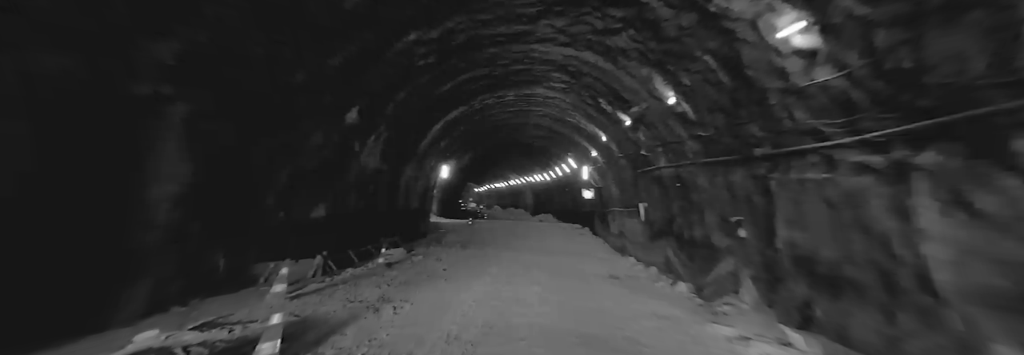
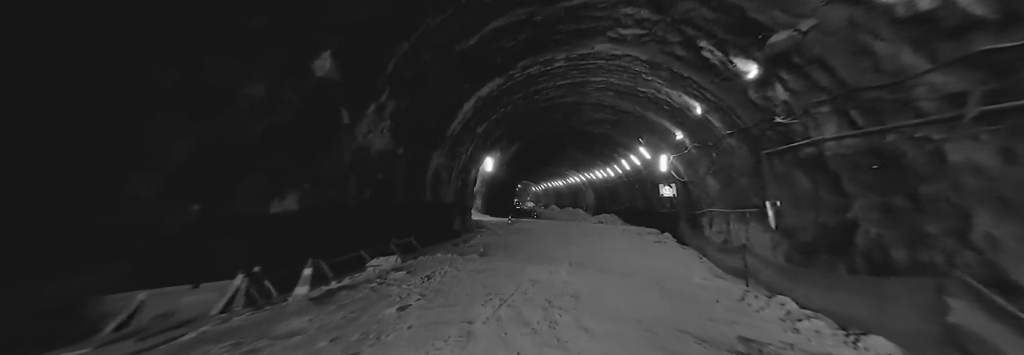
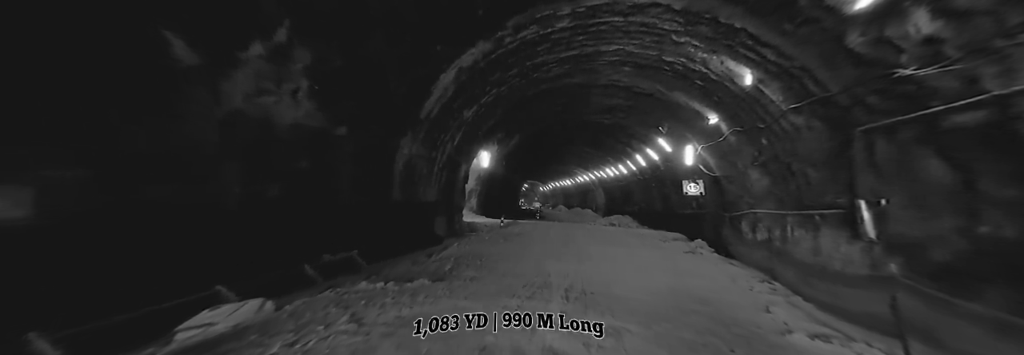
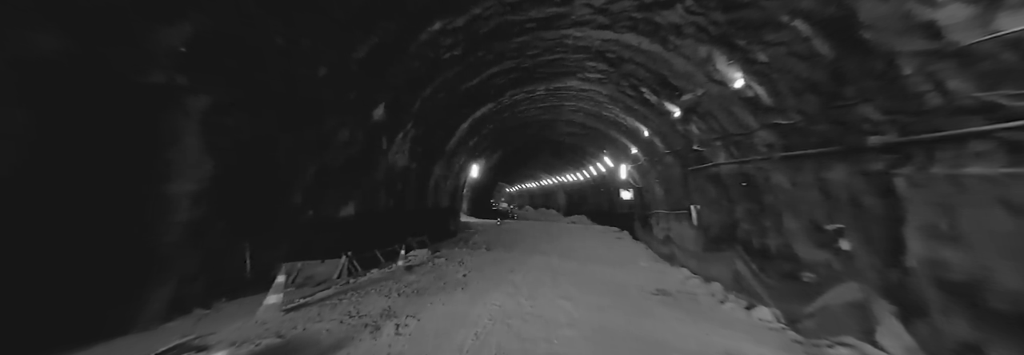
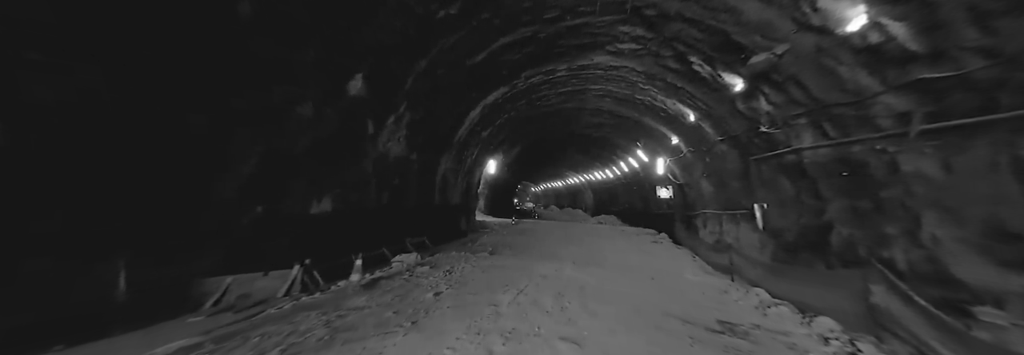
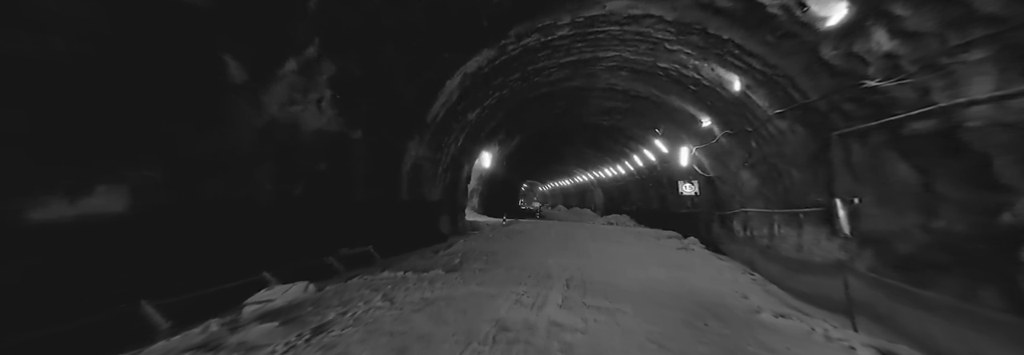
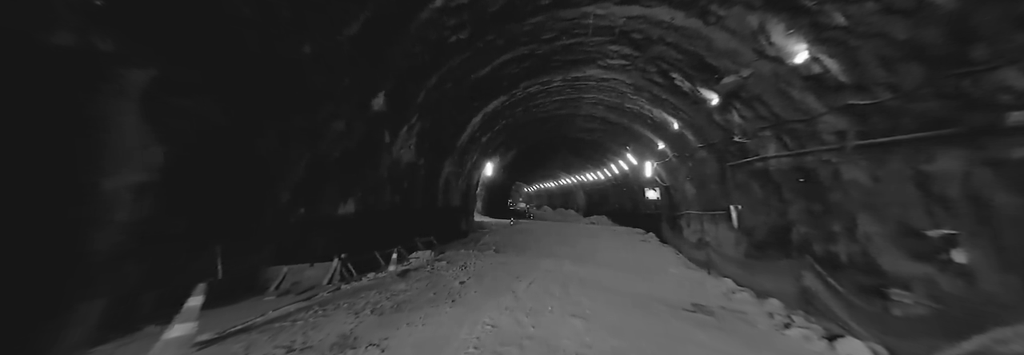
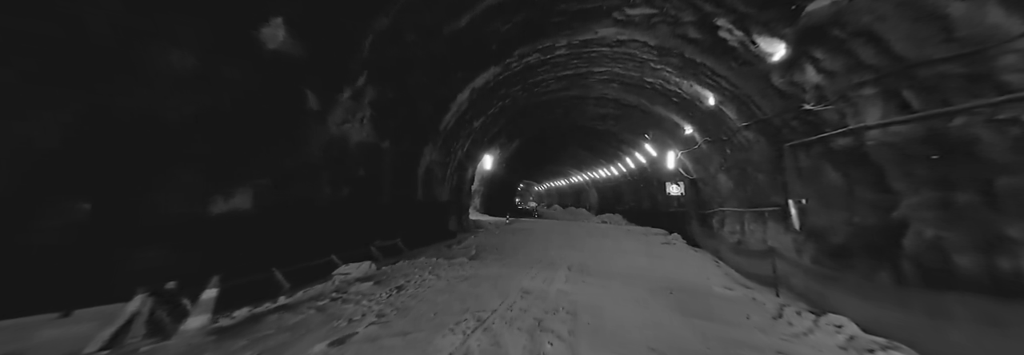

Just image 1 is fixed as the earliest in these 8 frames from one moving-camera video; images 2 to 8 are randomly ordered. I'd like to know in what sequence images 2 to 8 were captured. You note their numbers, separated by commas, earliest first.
4, 7, 5, 2, 8, 6, 3
